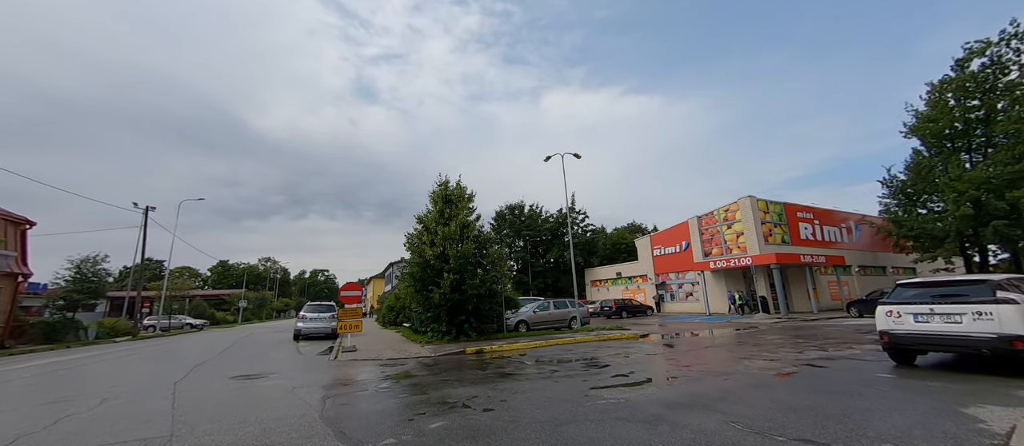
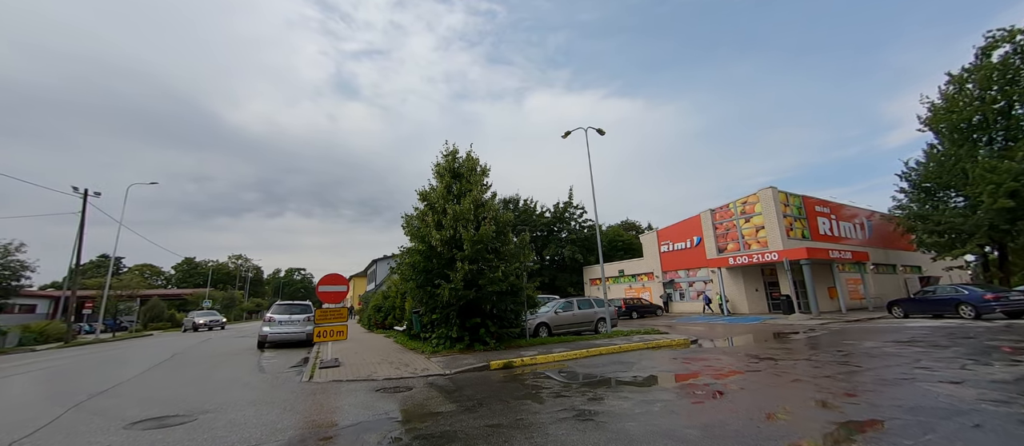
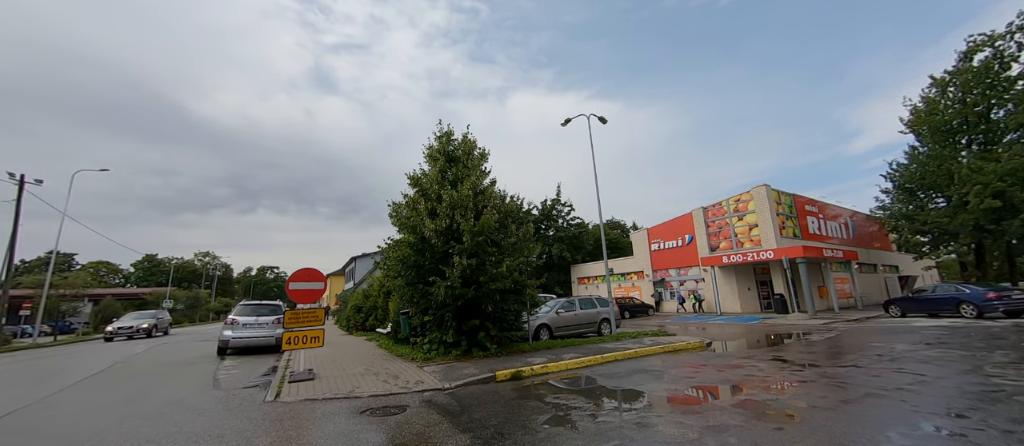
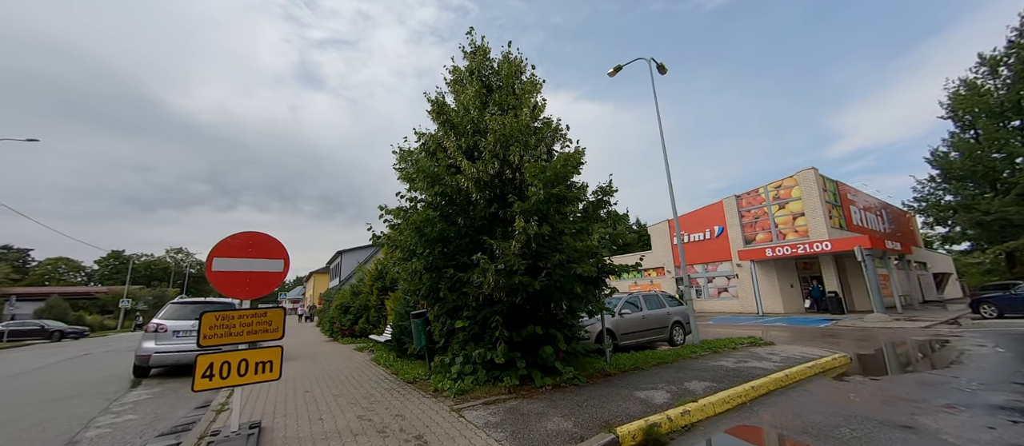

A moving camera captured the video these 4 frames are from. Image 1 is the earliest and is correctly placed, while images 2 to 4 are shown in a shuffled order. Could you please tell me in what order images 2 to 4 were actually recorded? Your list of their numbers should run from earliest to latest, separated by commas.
2, 3, 4
